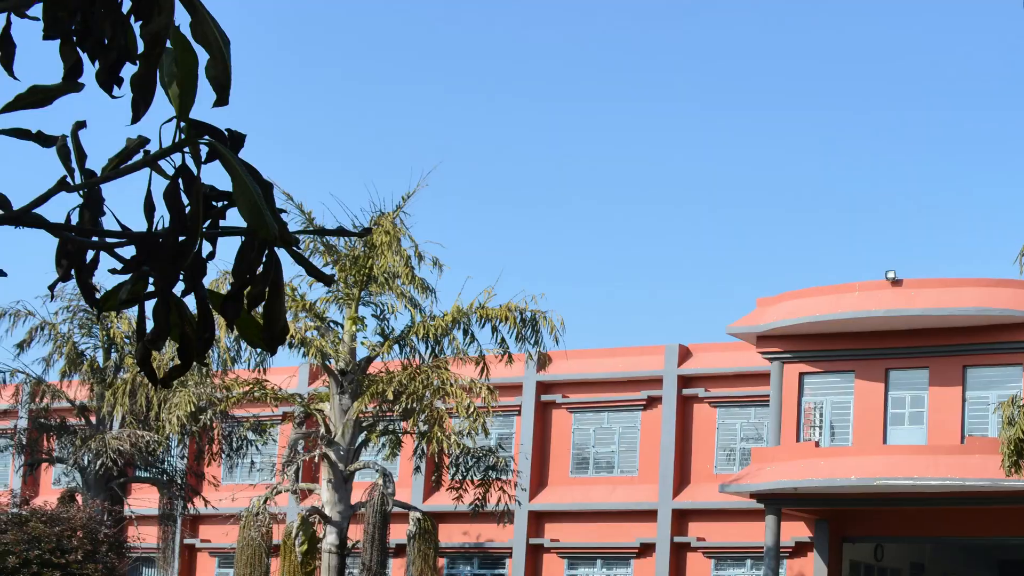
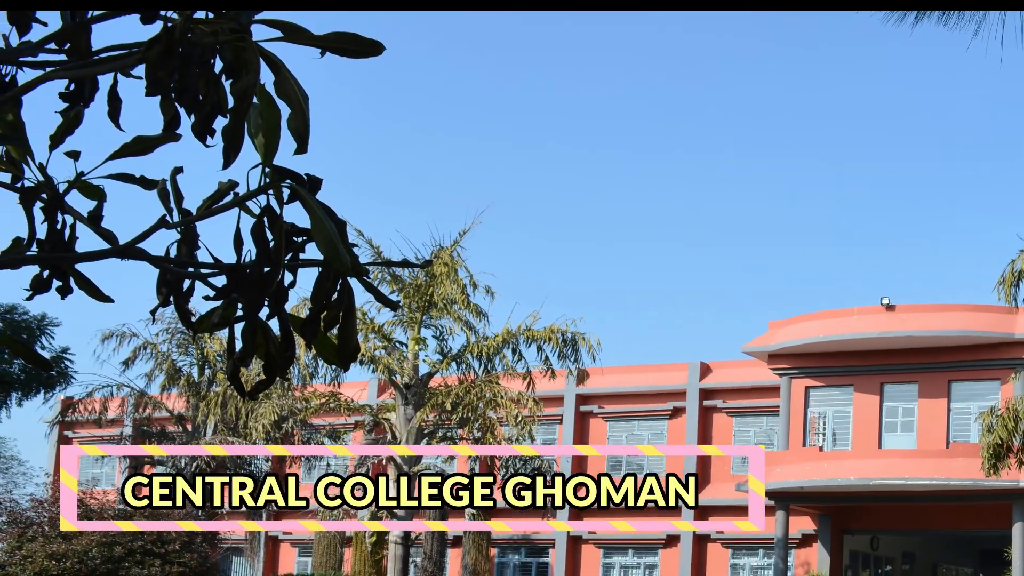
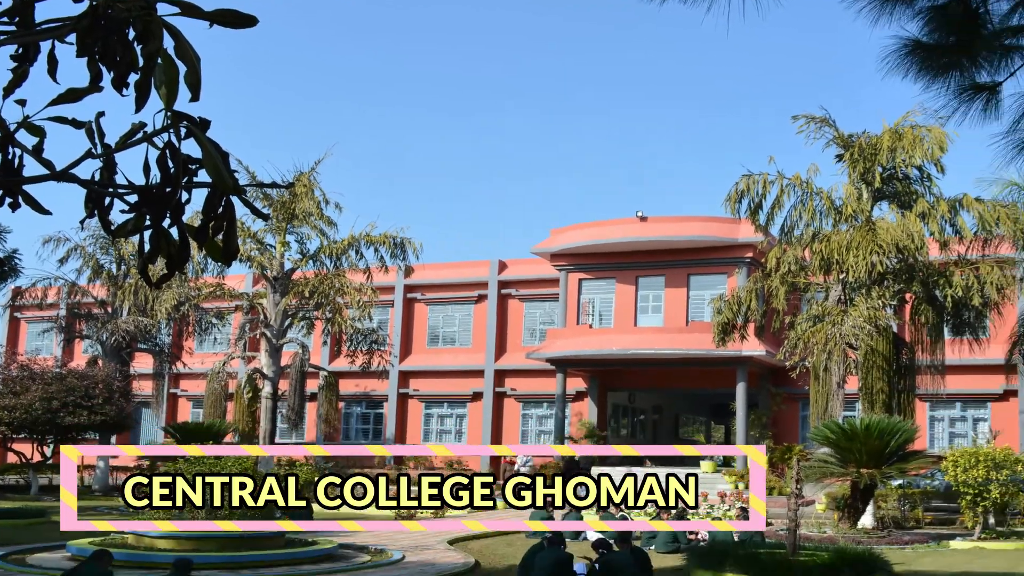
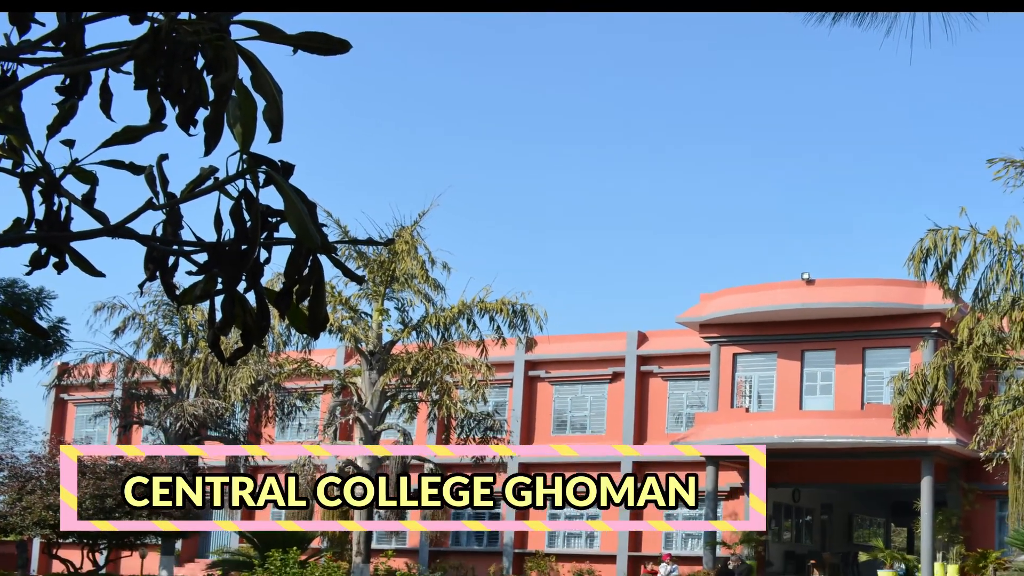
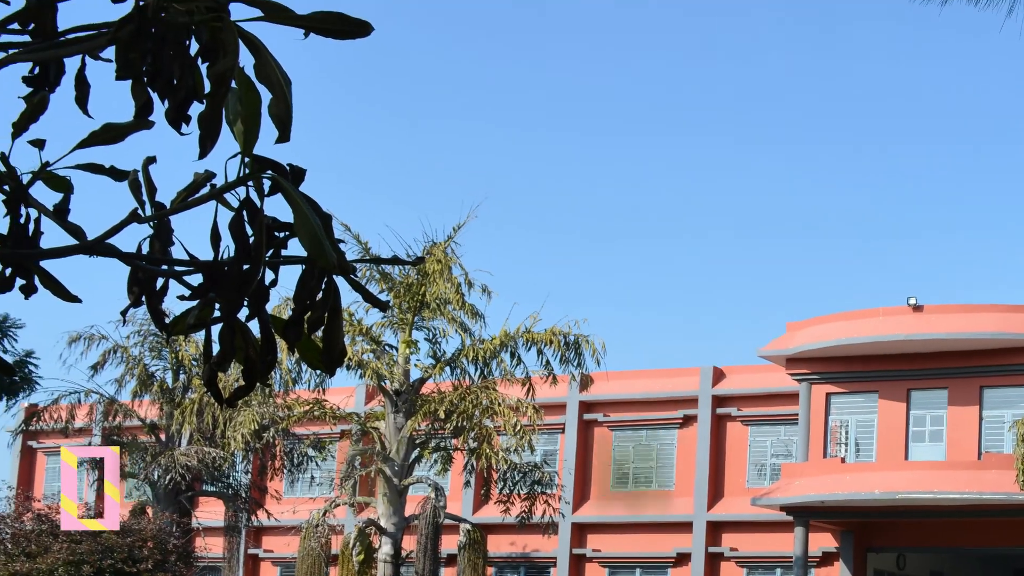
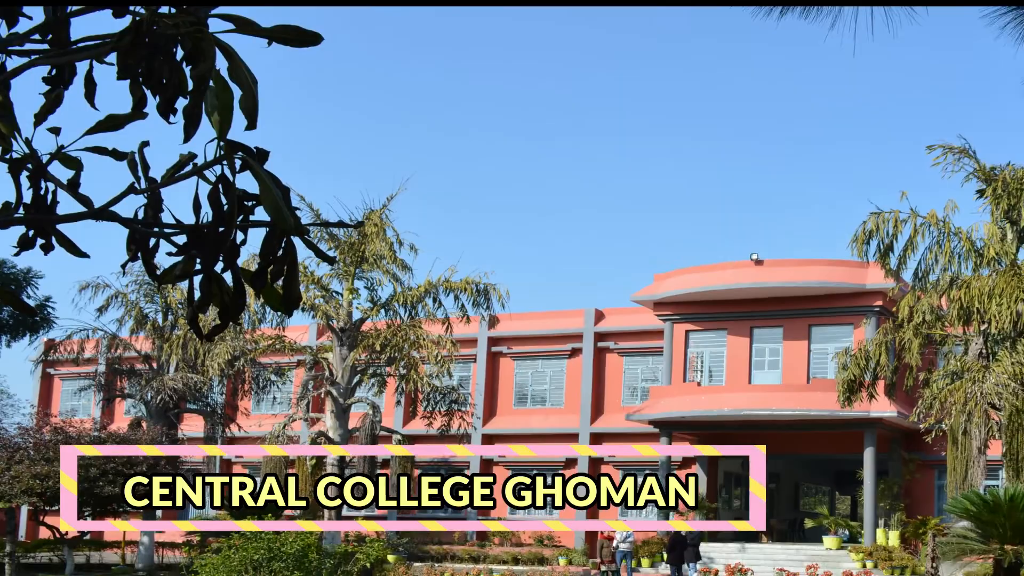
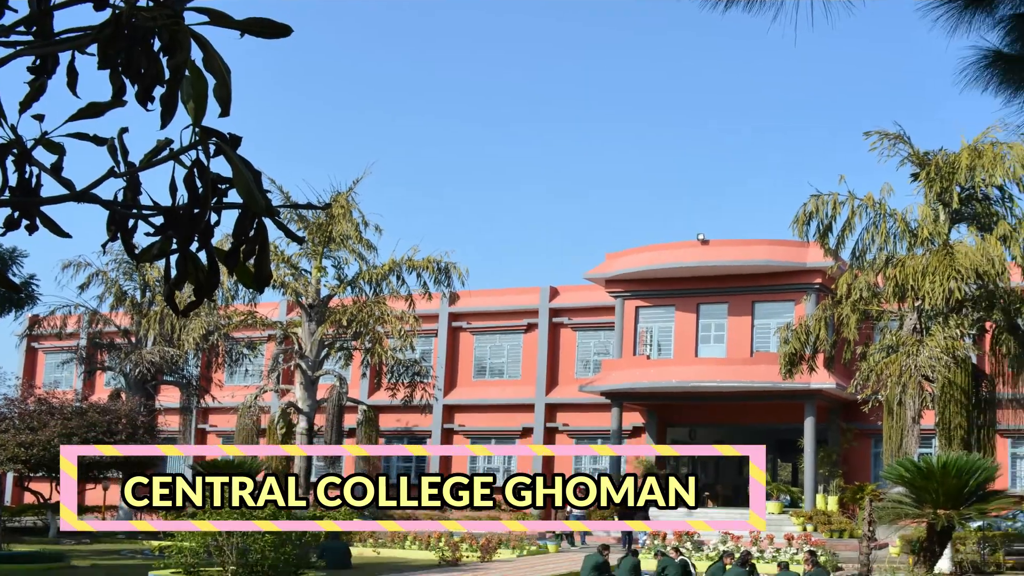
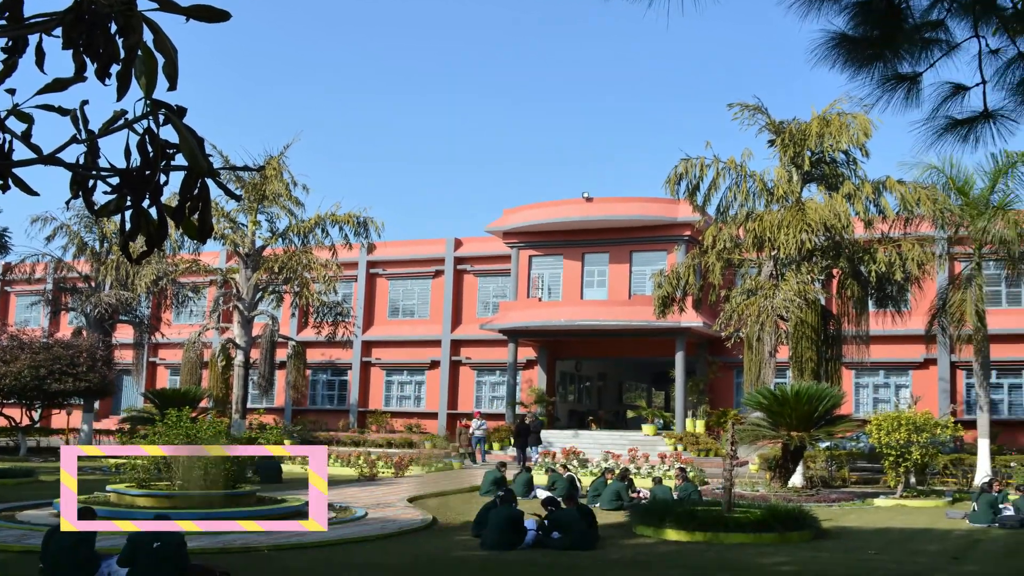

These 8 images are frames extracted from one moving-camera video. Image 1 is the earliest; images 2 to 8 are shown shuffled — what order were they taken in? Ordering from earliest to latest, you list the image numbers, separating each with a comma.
5, 2, 4, 6, 7, 3, 8
